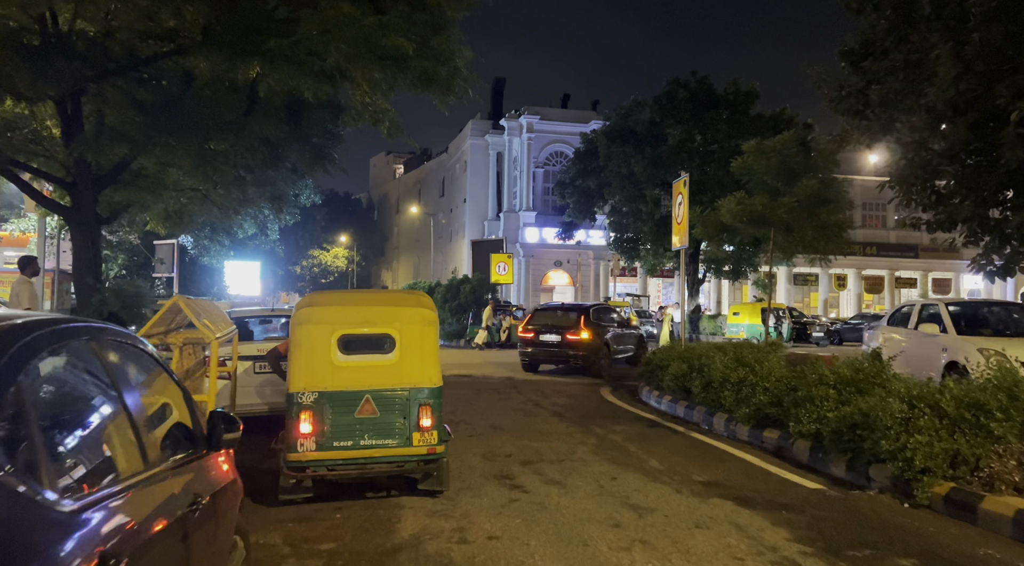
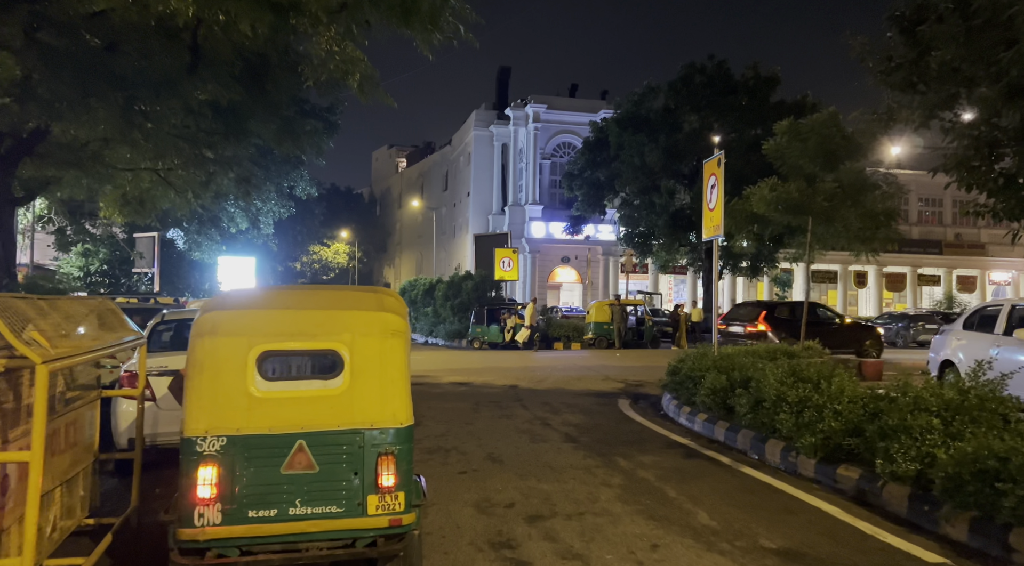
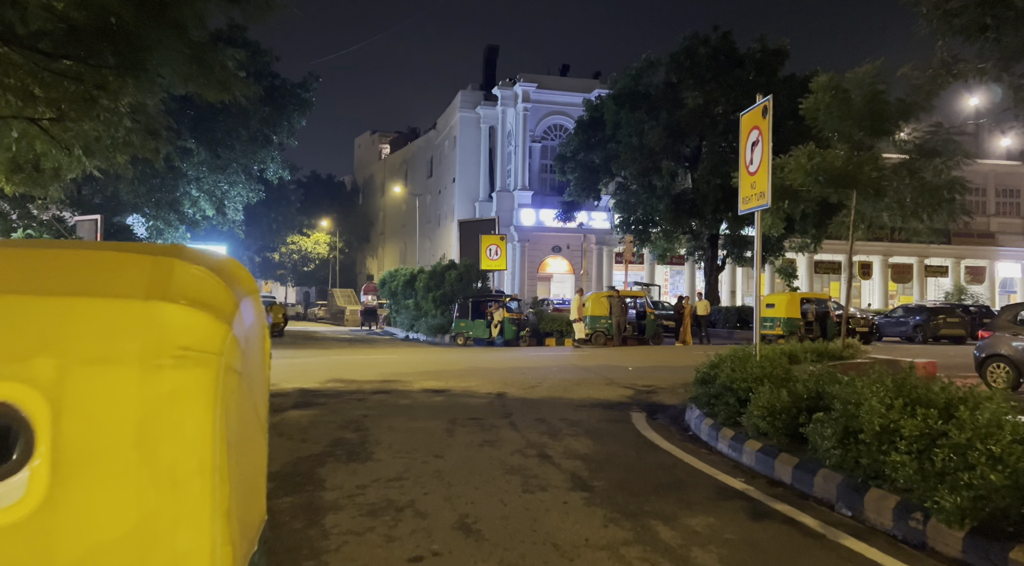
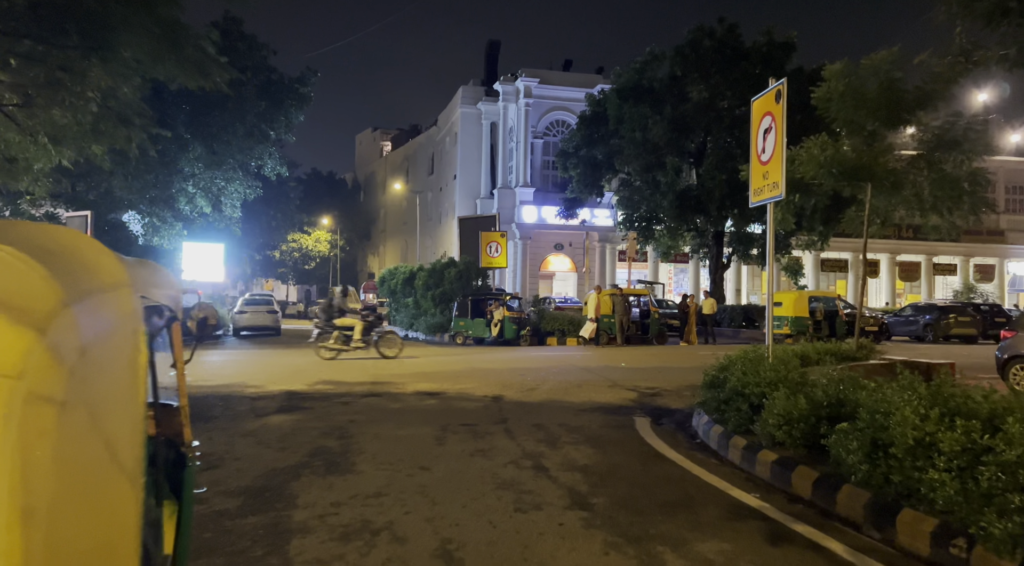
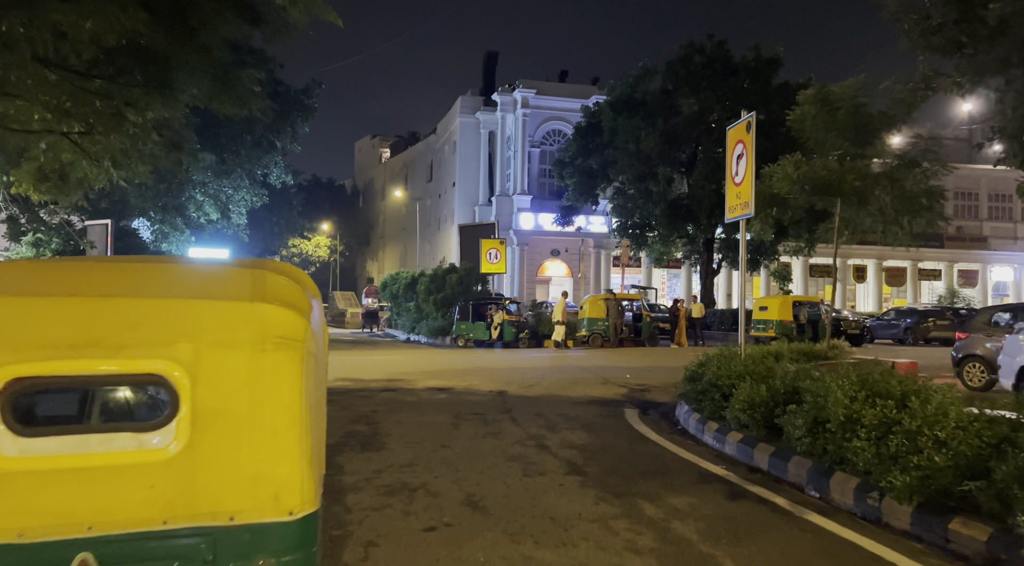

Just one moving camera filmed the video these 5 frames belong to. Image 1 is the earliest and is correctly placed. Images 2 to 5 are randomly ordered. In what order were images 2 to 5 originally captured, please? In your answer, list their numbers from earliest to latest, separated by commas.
2, 5, 3, 4
